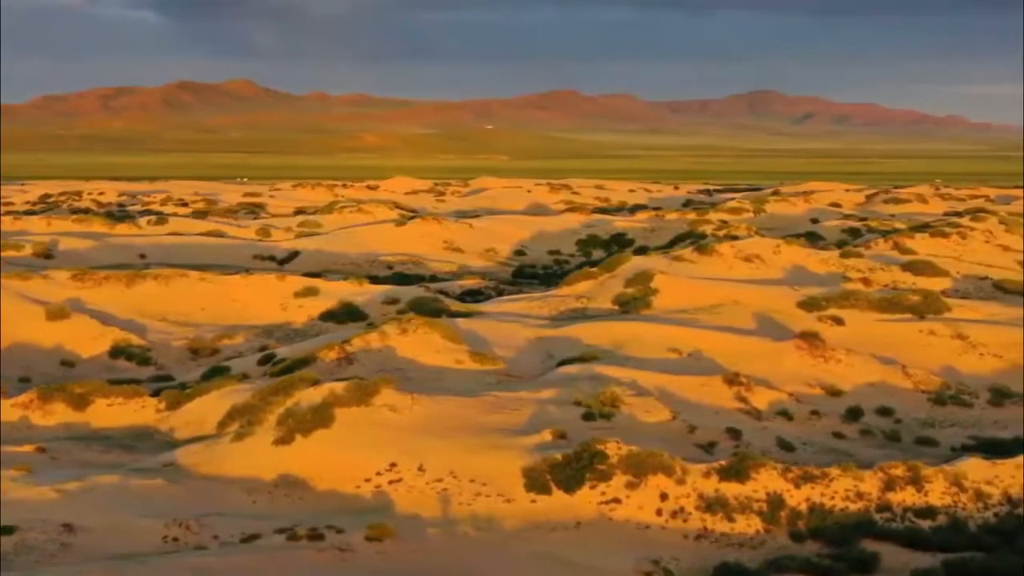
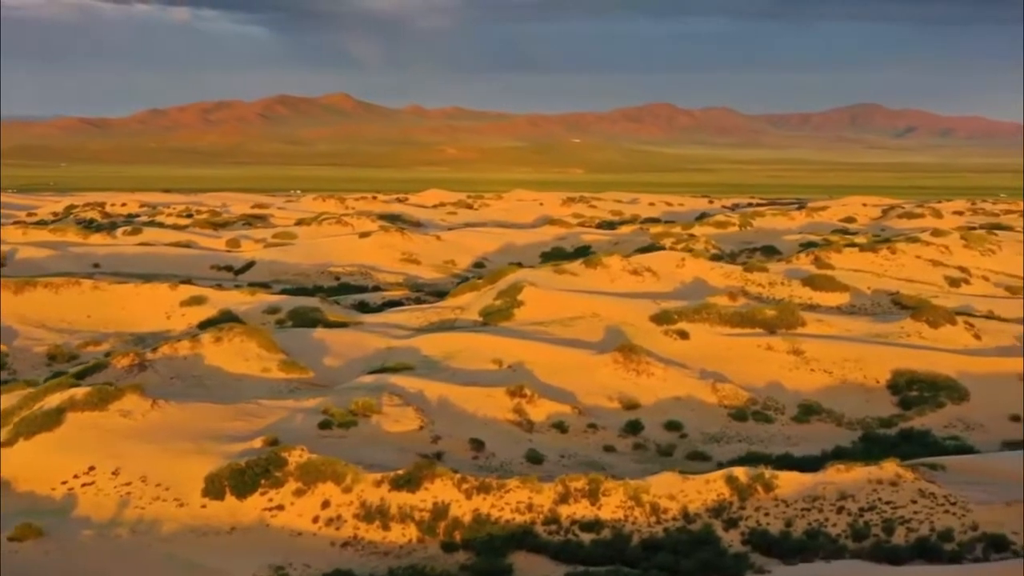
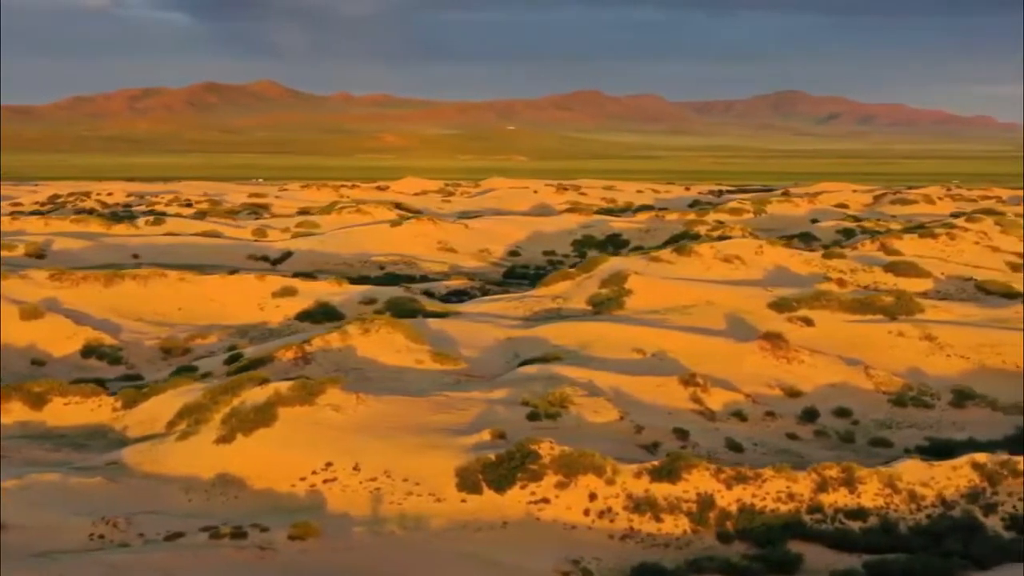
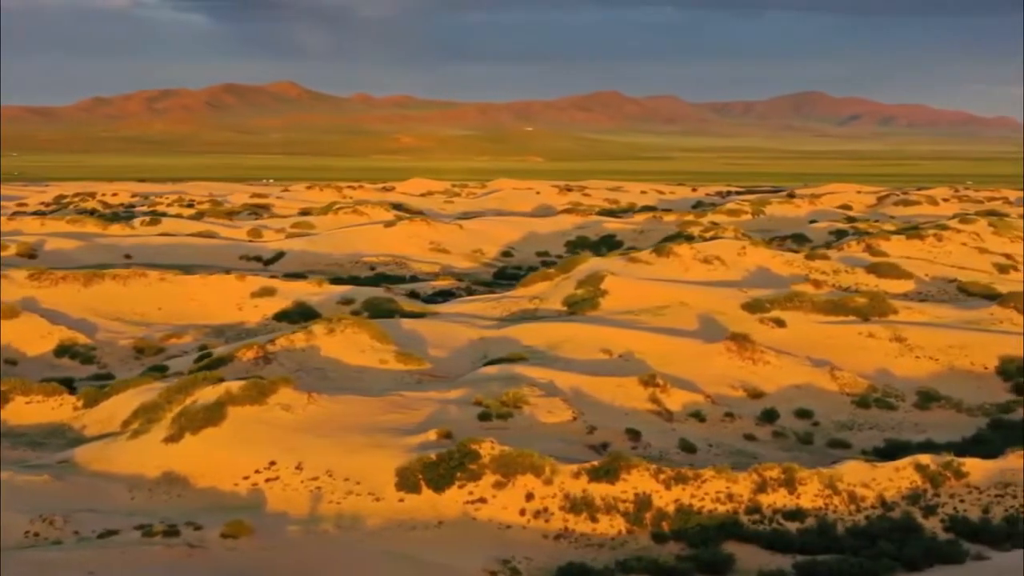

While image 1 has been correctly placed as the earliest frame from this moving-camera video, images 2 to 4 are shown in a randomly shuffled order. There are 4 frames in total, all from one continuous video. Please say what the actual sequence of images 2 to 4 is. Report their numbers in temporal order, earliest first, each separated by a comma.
3, 4, 2
